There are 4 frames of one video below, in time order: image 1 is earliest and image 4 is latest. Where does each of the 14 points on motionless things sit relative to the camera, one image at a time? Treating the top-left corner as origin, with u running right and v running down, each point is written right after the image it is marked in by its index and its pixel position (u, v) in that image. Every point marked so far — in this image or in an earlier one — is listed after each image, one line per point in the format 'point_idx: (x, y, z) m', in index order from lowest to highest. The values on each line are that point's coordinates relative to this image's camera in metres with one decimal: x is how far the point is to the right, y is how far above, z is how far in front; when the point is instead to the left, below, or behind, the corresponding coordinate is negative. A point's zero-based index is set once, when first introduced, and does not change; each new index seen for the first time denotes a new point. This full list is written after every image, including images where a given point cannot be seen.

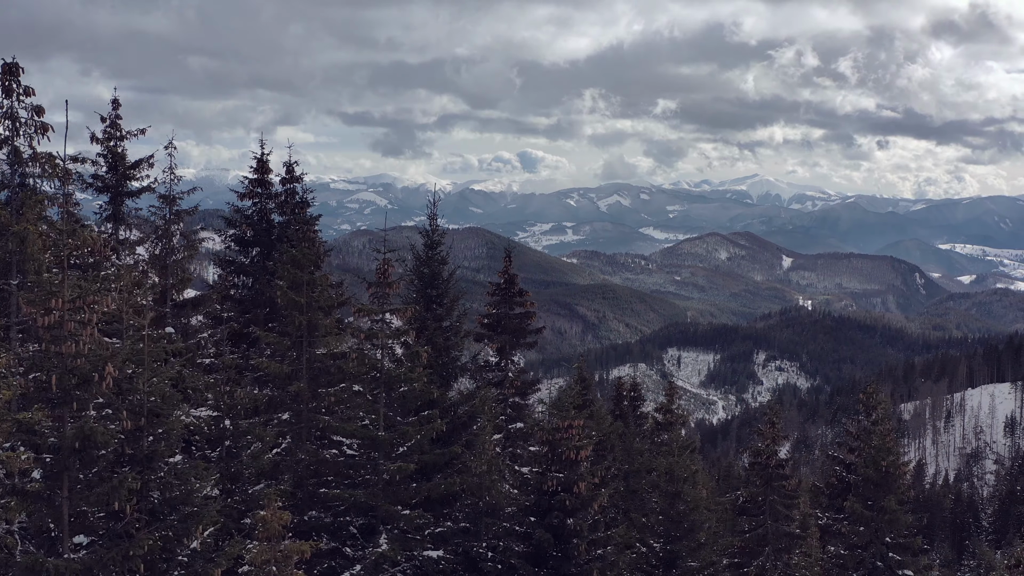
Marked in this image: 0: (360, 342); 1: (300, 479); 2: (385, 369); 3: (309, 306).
0: (-4.5, -1.6, +18.4) m
1: (-5.9, -5.3, +17.5) m
2: (-3.7, -2.3, +17.9) m
3: (-5.8, -0.5, +18.0) m
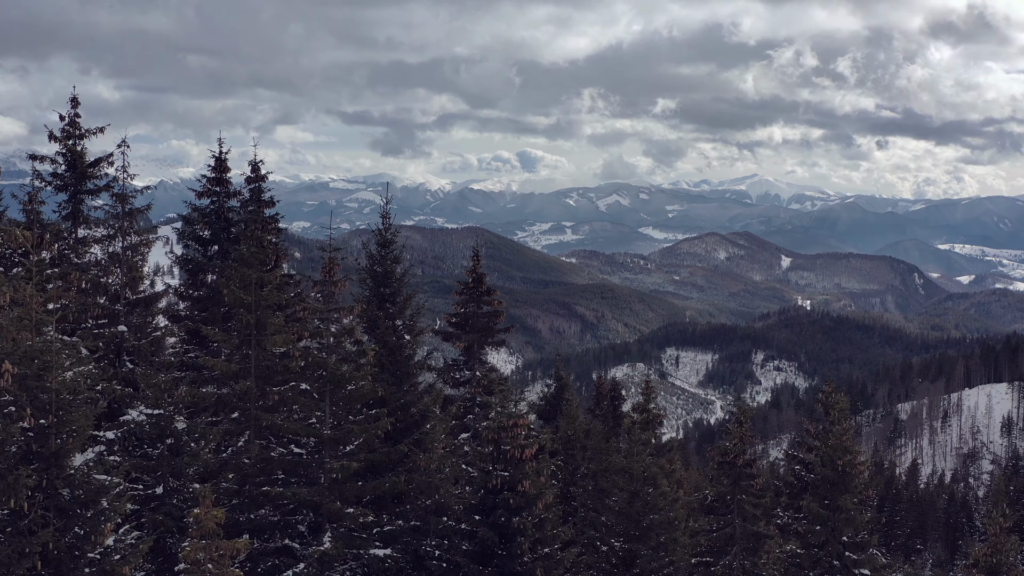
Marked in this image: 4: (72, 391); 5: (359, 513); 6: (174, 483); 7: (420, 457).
0: (-6.0, -1.6, +18.5) m
1: (-7.4, -5.3, +17.5) m
2: (-5.2, -2.3, +17.9) m
3: (-7.3, -0.5, +18.1) m
4: (-10.2, -2.4, +14.2) m
5: (-4.3, -6.3, +17.4) m
6: (-9.1, -5.2, +16.7) m
7: (-2.7, -5.0, +18.4) m
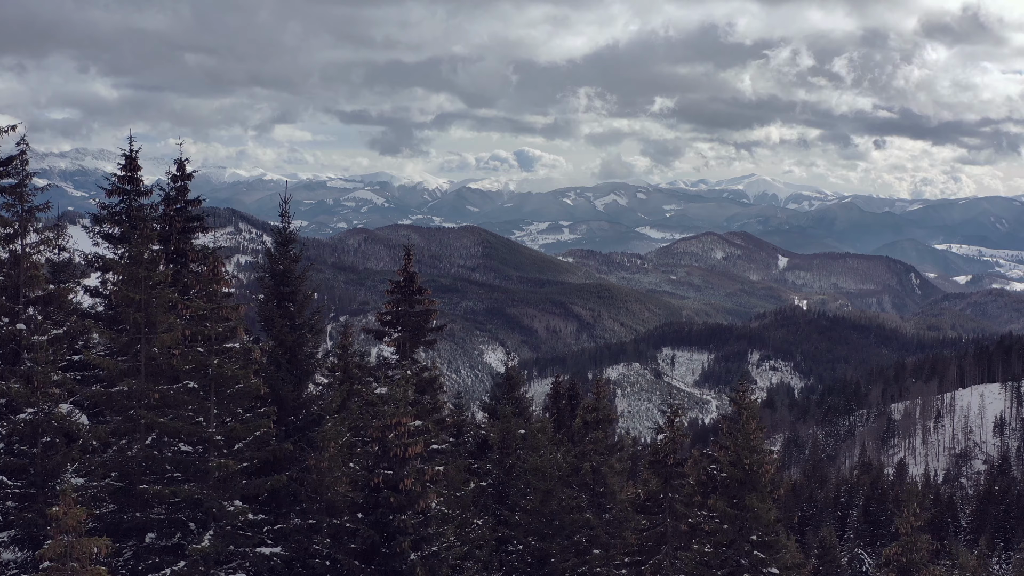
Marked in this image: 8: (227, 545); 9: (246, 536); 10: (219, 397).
0: (-9.2, -1.5, +18.5) m
1: (-10.6, -5.2, +17.5) m
2: (-8.4, -2.3, +17.9) m
3: (-10.5, -0.4, +18.1) m
4: (-13.4, -2.4, +14.2) m
5: (-7.5, -6.2, +17.5) m
6: (-12.3, -5.2, +16.7) m
7: (-5.9, -4.9, +18.4) m
8: (-7.8, -7.0, +17.1) m
9: (-7.5, -6.9, +17.6) m
10: (-8.7, -3.2, +18.7) m
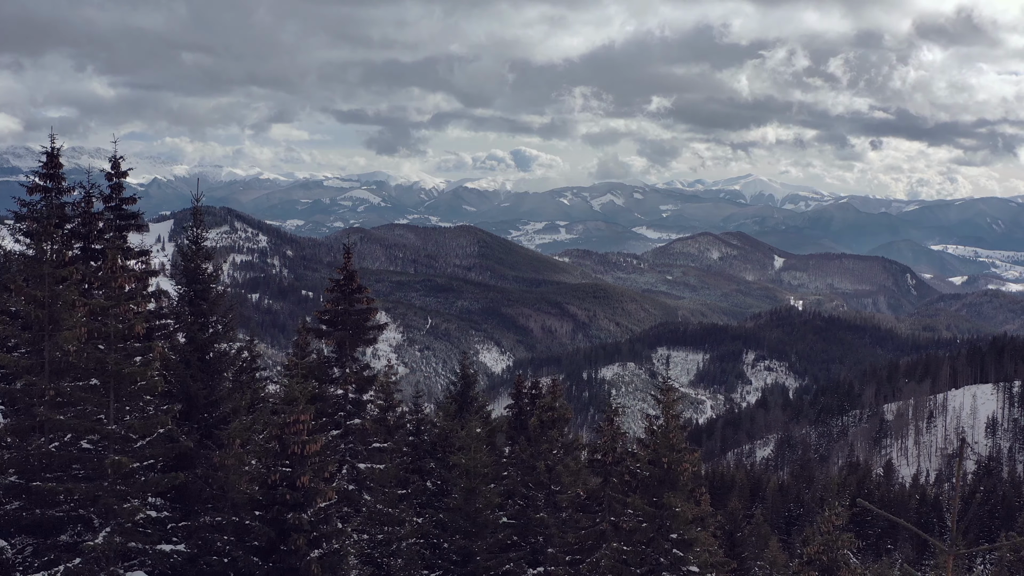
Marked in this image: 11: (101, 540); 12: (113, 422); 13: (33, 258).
0: (-12.1, -1.5, +18.5) m
1: (-13.4, -5.2, +17.5) m
2: (-11.2, -2.2, +17.9) m
3: (-13.4, -0.3, +18.1) m
4: (-16.2, -2.3, +14.2) m
5: (-10.3, -6.1, +17.5) m
6: (-15.1, -5.1, +16.7) m
7: (-8.8, -4.9, +18.4) m
8: (-10.6, -6.9, +17.1) m
9: (-10.3, -6.9, +17.6) m
10: (-11.5, -3.1, +18.7) m
11: (-10.9, -6.7, +16.5) m
12: (-11.4, -3.9, +18.3) m
13: (-14.0, +1.0, +18.2) m
